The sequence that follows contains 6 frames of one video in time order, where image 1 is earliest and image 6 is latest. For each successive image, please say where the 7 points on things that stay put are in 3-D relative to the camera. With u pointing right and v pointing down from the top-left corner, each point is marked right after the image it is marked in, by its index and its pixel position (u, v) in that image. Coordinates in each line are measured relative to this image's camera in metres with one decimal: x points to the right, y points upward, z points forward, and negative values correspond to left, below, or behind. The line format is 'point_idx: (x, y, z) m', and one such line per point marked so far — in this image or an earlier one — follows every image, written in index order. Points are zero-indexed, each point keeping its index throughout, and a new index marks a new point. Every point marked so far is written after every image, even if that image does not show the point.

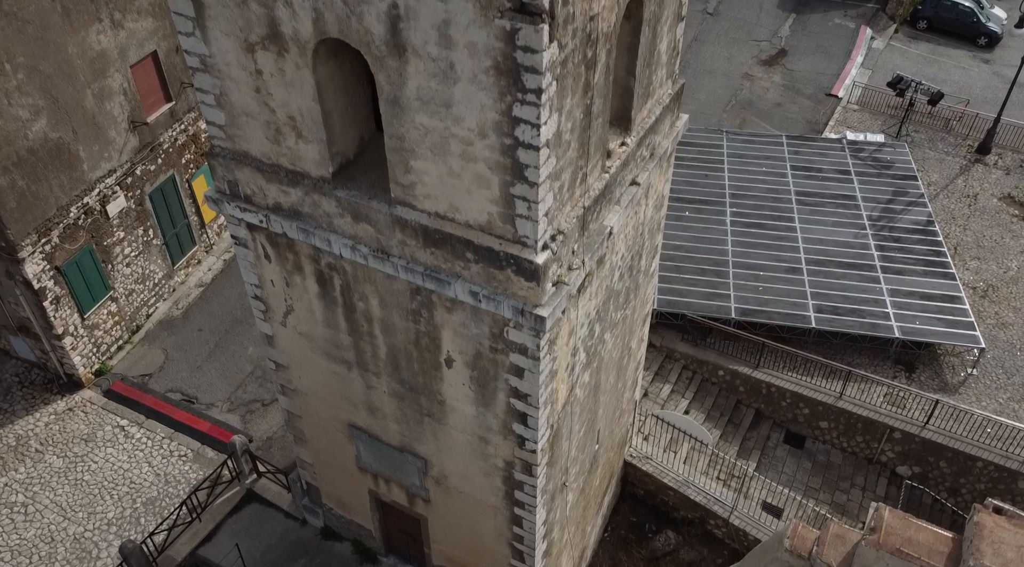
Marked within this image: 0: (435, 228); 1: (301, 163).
0: (-0.7, +0.5, +7.8) m
1: (-2.0, +1.1, +8.4) m
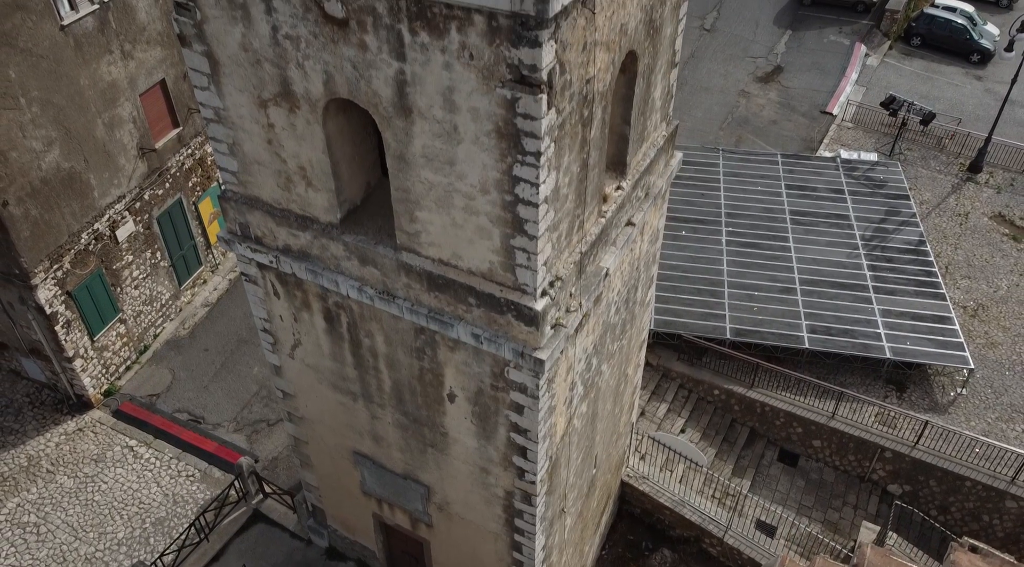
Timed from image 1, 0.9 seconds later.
0: (-0.7, +0.1, +8.2) m
1: (-2.0, +0.7, +8.8) m
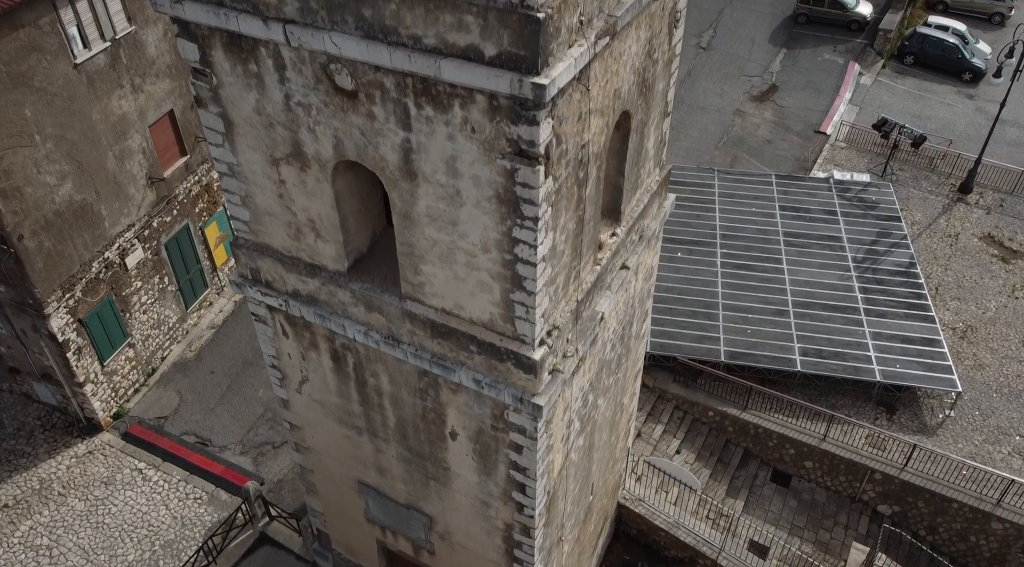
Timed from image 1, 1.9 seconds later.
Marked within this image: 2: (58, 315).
0: (-0.7, -0.4, +8.6) m
1: (-2.0, +0.3, +9.2) m
2: (-7.6, -0.5, +15.0) m
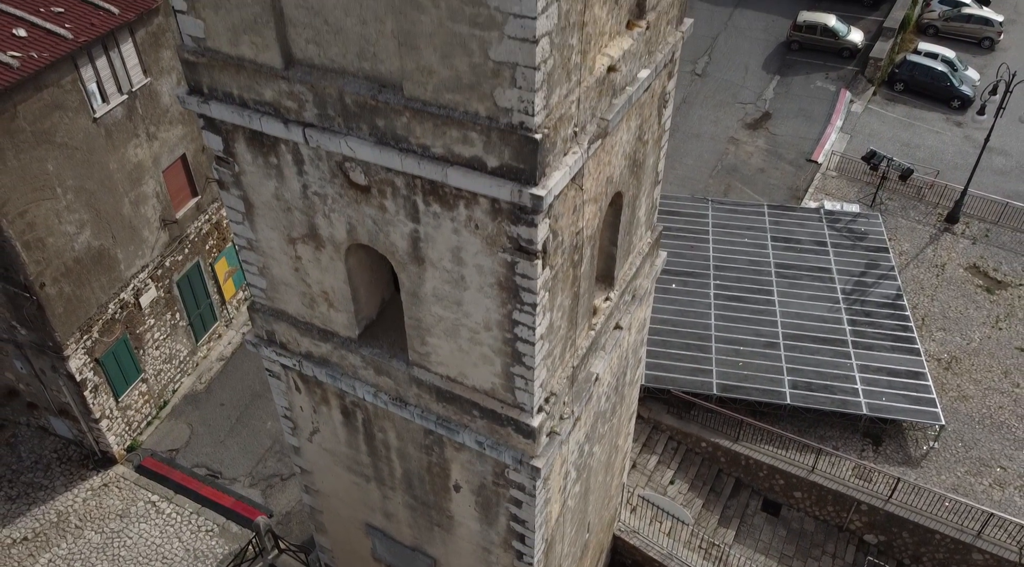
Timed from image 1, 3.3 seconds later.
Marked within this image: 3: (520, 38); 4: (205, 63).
0: (-0.7, -1.1, +9.3) m
1: (-2.0, -0.5, +9.8) m
2: (-7.7, -1.3, +15.7) m
3: (+0.1, +1.7, +6.3) m
4: (-2.8, +2.0, +8.1) m
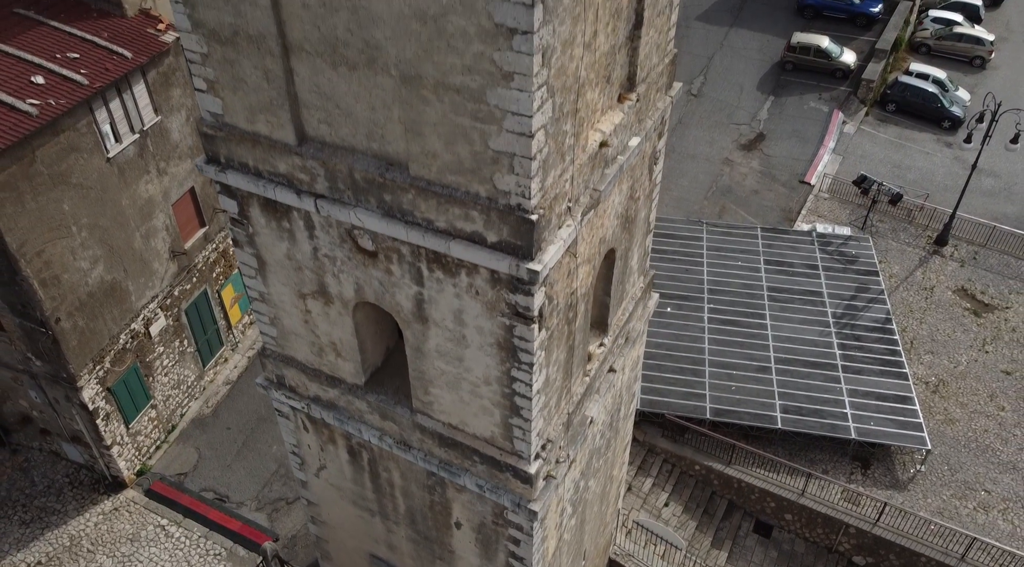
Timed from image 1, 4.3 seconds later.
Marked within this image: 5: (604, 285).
0: (-0.7, -1.7, +9.8) m
1: (-2.0, -1.0, +10.4) m
2: (-7.7, -1.9, +16.2) m
3: (0.0, +1.2, +6.9) m
4: (-2.8, +1.4, +8.6) m
5: (+1.1, 0.0, +10.8) m
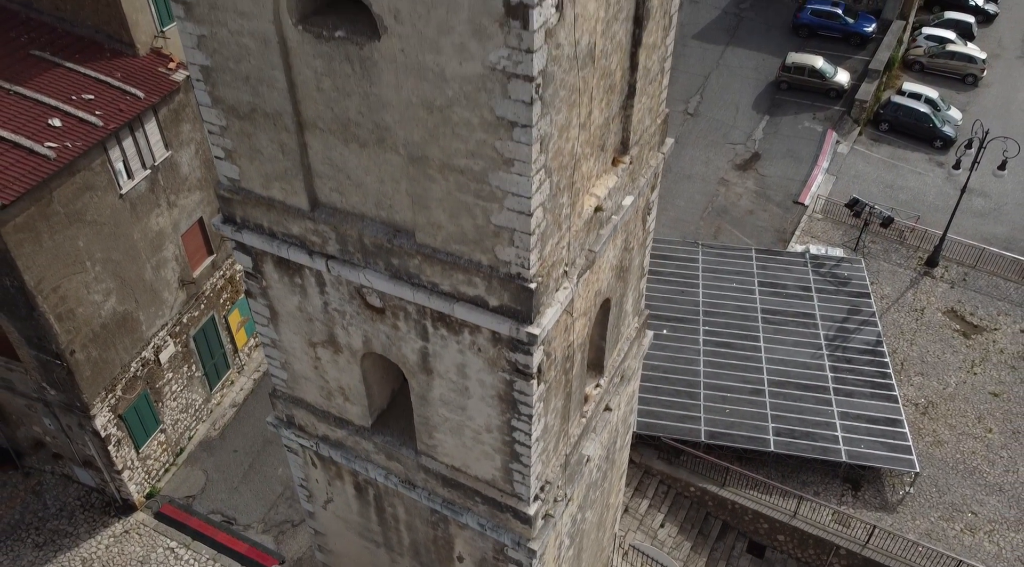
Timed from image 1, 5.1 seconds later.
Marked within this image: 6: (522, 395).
0: (-0.7, -2.2, +10.3) m
1: (-2.0, -1.6, +10.9) m
2: (-7.7, -2.4, +16.7) m
3: (0.0, +0.6, +7.4) m
4: (-2.8, +0.9, +9.1) m
5: (+1.1, -0.6, +11.3) m
6: (+0.1, -1.1, +8.8) m
